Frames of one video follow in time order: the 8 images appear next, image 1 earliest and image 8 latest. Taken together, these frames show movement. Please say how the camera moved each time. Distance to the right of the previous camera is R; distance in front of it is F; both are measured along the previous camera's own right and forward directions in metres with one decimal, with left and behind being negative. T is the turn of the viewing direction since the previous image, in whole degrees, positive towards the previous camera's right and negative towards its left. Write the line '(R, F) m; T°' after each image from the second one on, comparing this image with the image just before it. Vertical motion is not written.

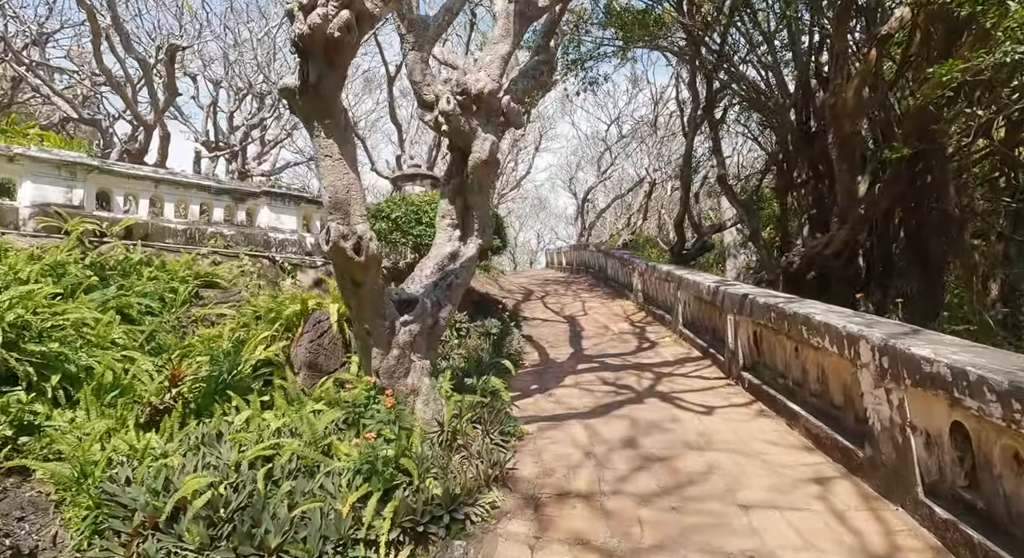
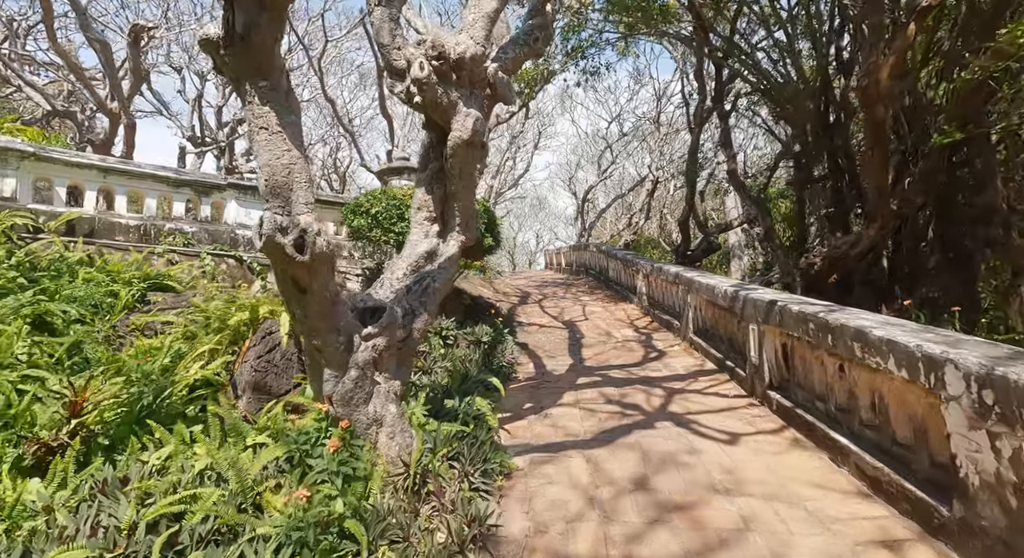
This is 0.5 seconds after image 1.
(+0.1, +0.7) m; 0°
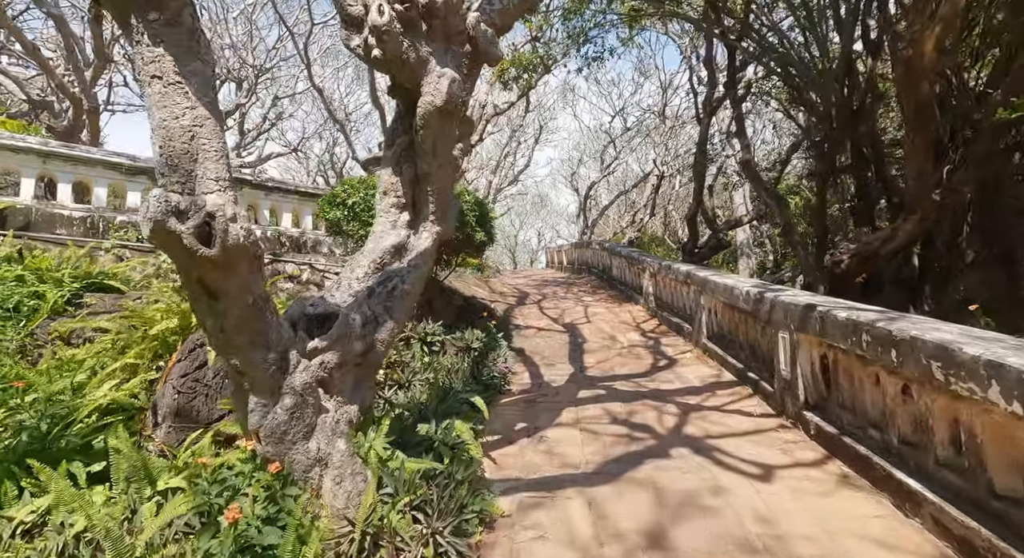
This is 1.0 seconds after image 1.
(+0.1, +0.7) m; 0°
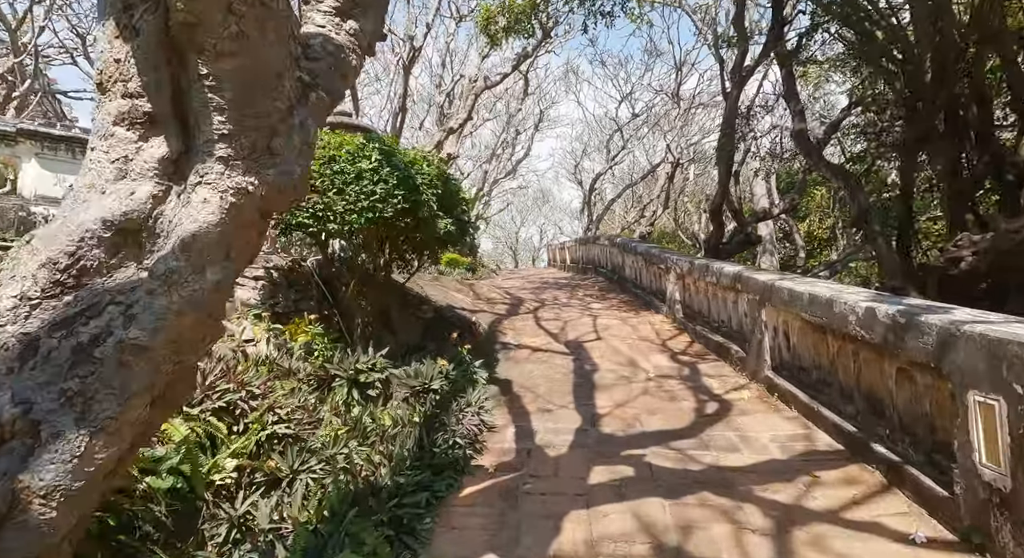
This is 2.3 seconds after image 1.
(+0.2, +2.0) m; 0°
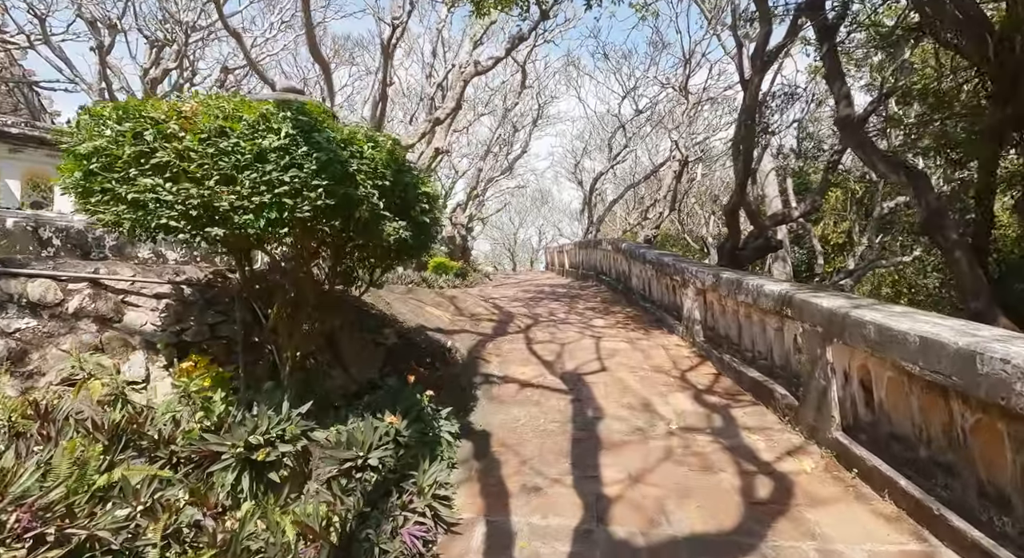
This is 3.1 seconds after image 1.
(+0.1, +1.3) m; 0°
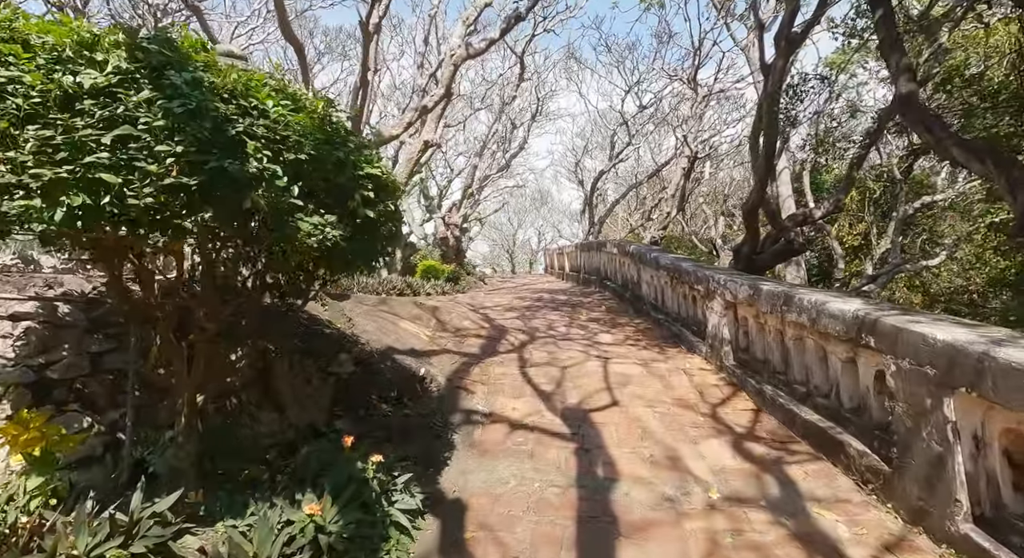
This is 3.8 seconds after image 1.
(+0.1, +1.1) m; 0°
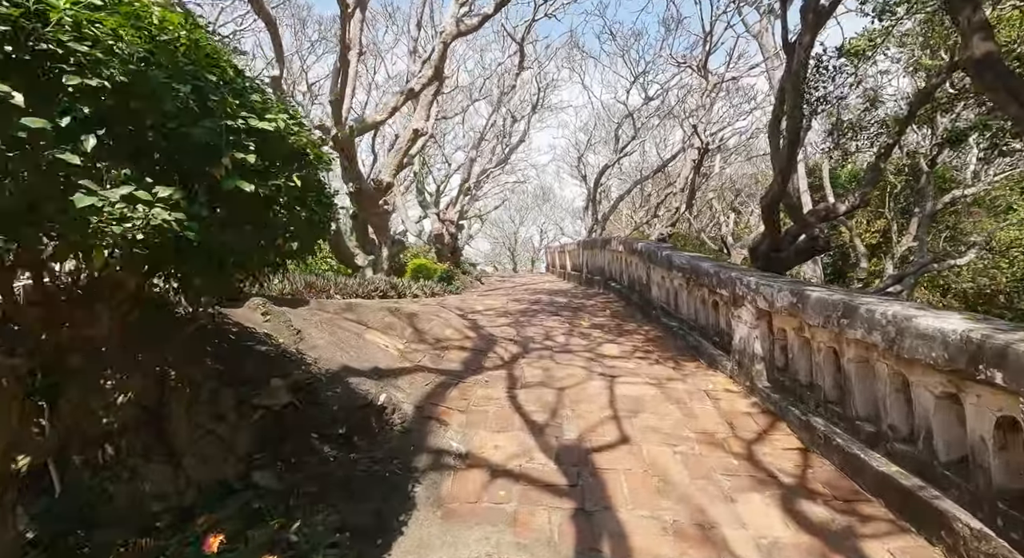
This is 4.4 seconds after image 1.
(+0.1, +0.9) m; 0°
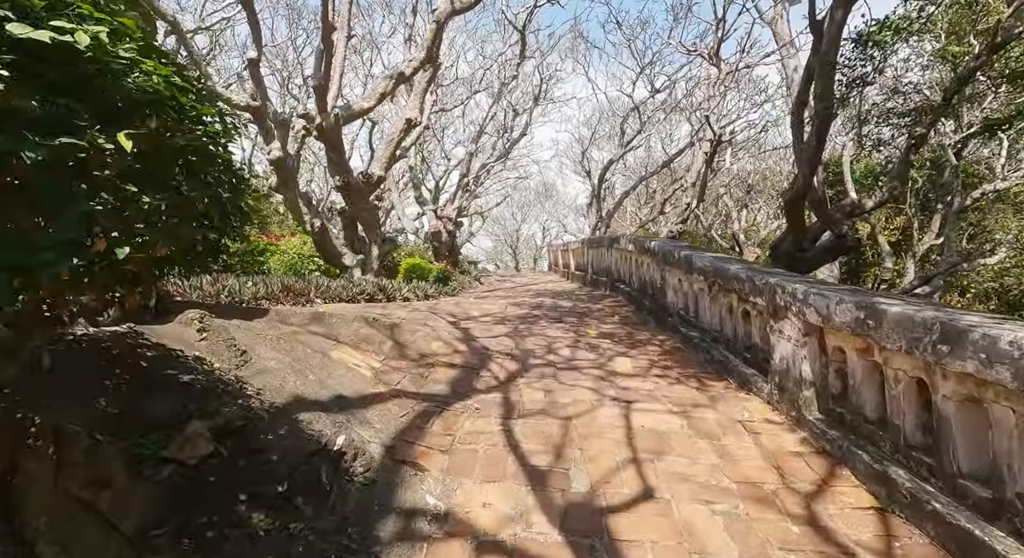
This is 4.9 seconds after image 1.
(0.0, +0.8) m; 0°
